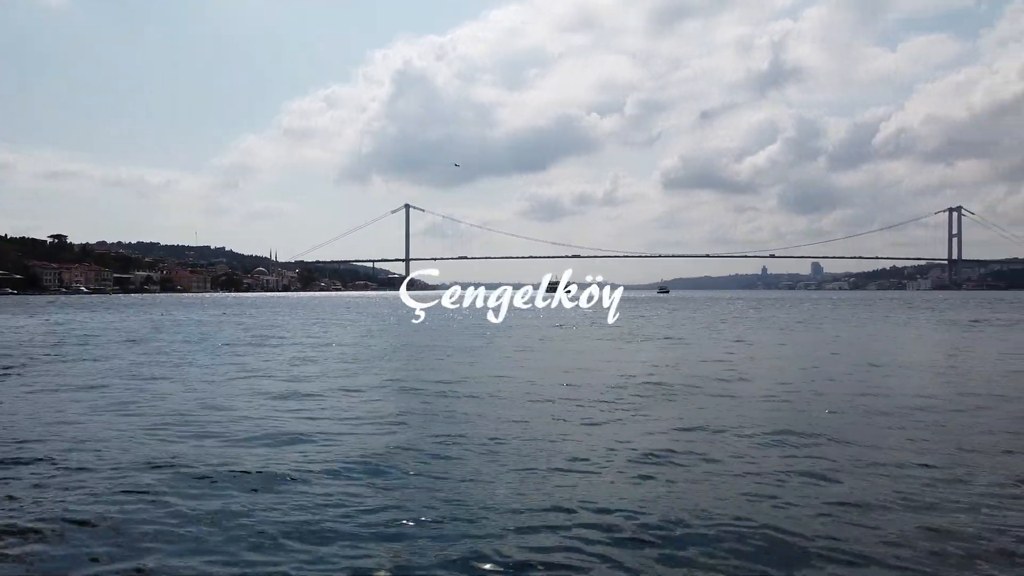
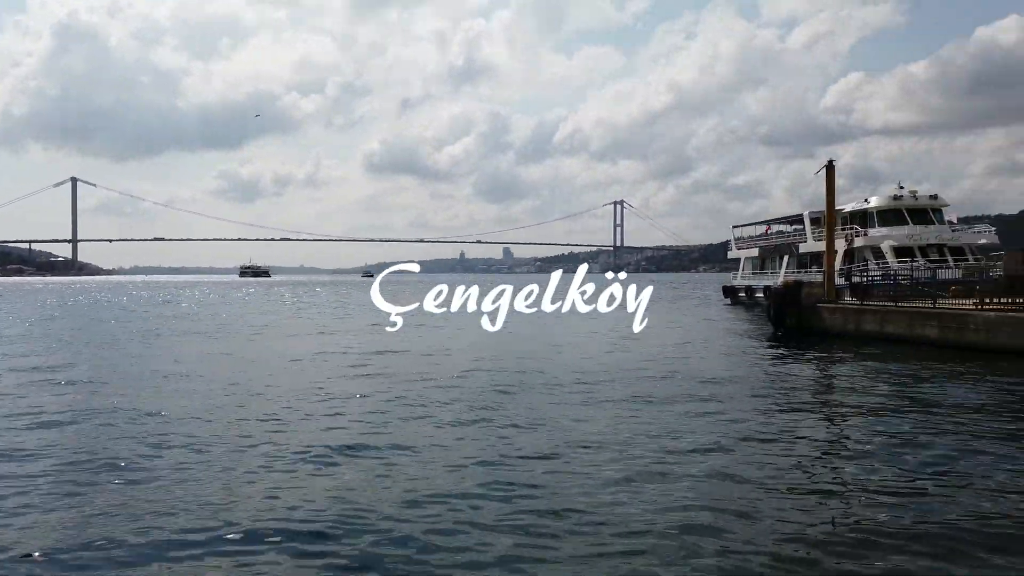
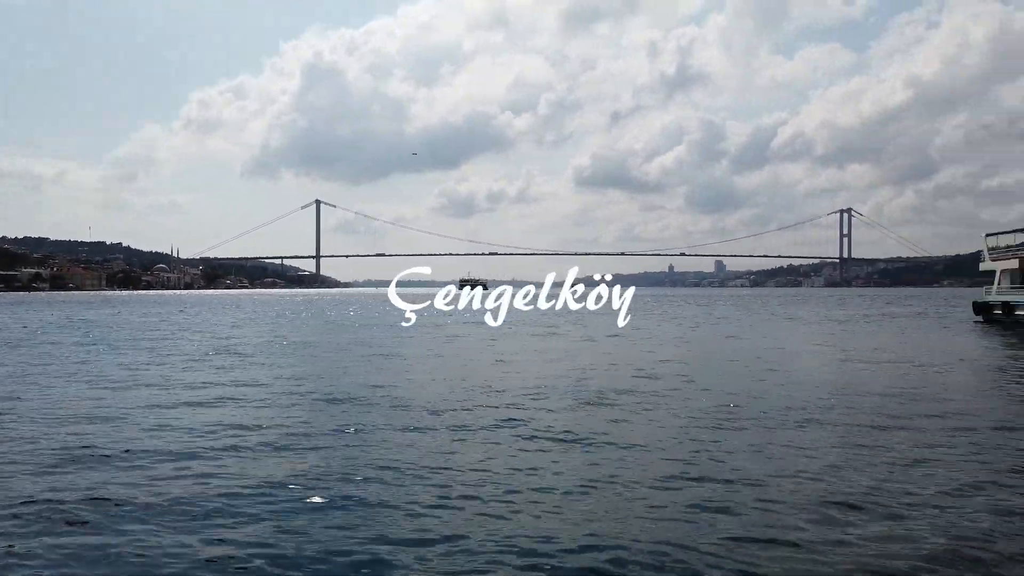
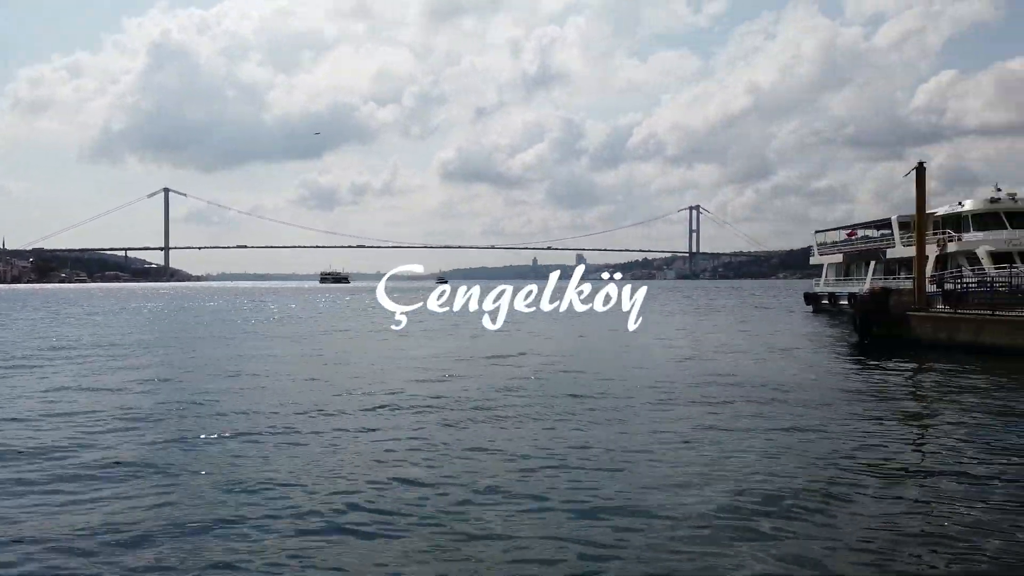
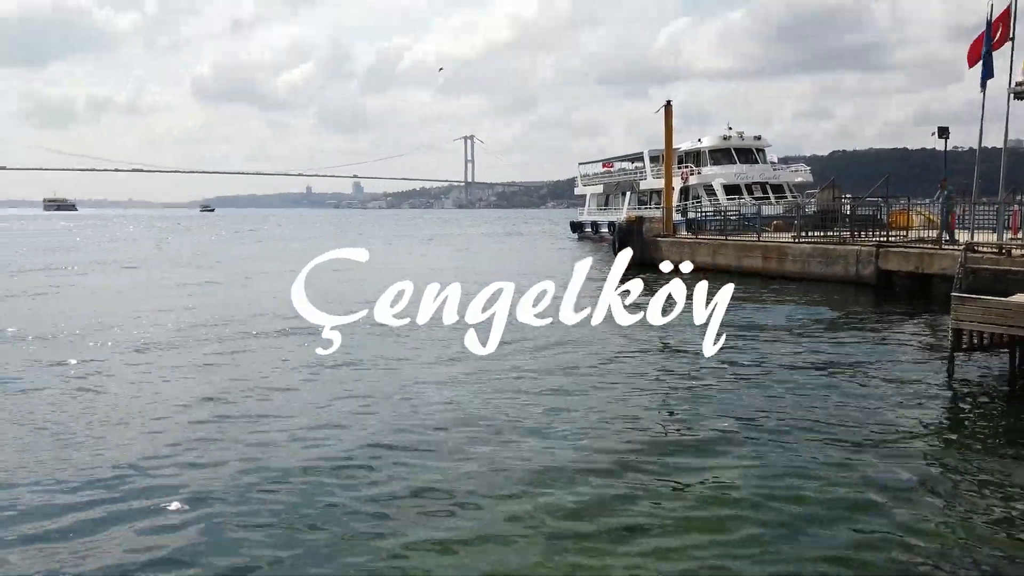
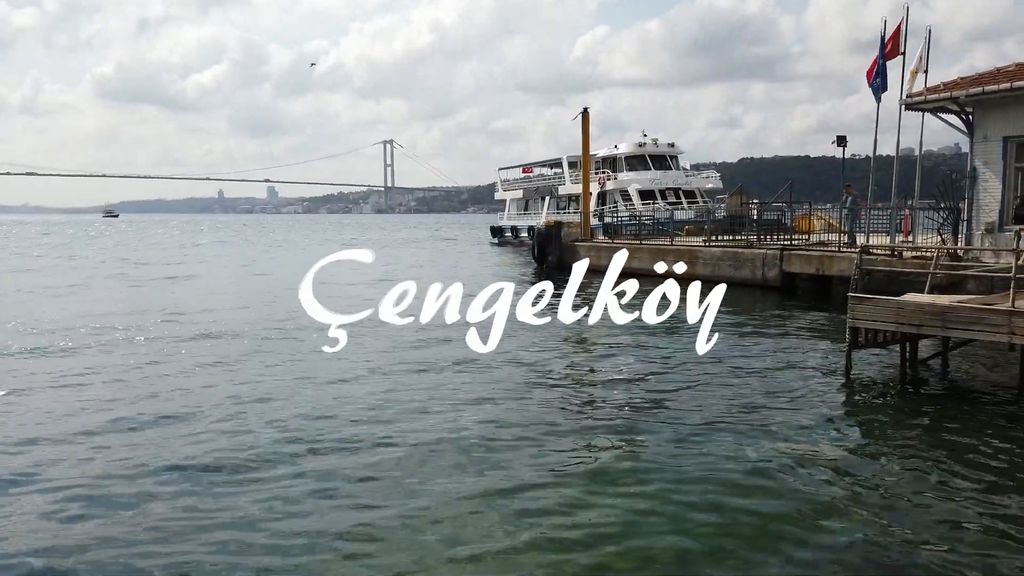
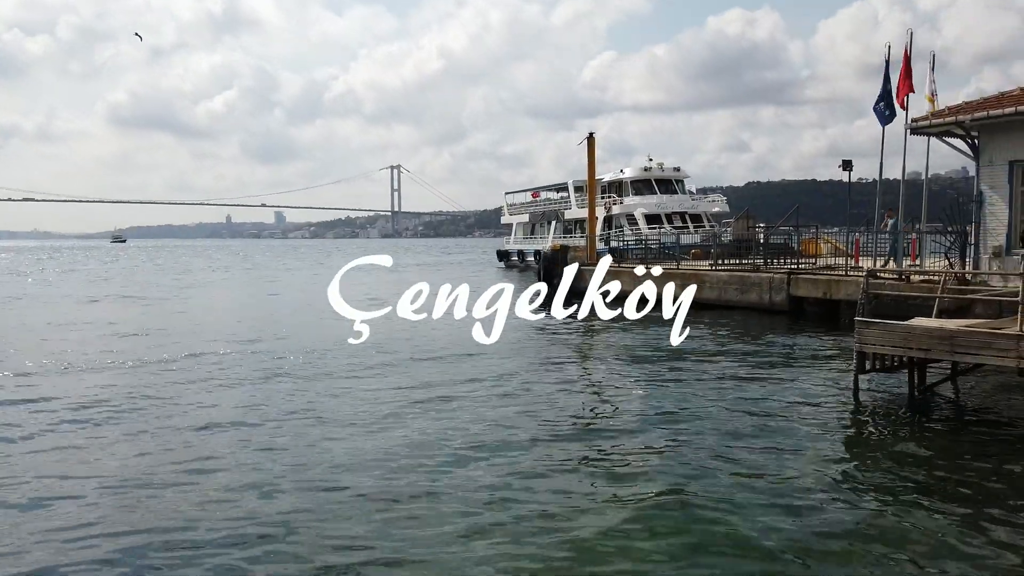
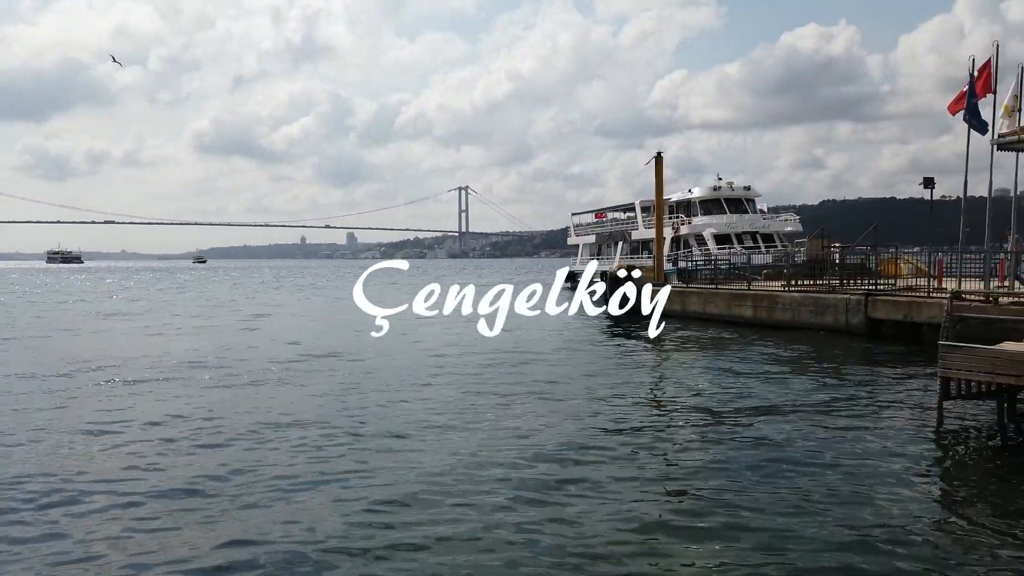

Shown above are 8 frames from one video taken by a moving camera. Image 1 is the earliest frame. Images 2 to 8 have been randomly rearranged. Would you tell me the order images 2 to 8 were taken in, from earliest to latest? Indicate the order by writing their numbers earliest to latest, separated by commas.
3, 4, 2, 8, 7, 6, 5
